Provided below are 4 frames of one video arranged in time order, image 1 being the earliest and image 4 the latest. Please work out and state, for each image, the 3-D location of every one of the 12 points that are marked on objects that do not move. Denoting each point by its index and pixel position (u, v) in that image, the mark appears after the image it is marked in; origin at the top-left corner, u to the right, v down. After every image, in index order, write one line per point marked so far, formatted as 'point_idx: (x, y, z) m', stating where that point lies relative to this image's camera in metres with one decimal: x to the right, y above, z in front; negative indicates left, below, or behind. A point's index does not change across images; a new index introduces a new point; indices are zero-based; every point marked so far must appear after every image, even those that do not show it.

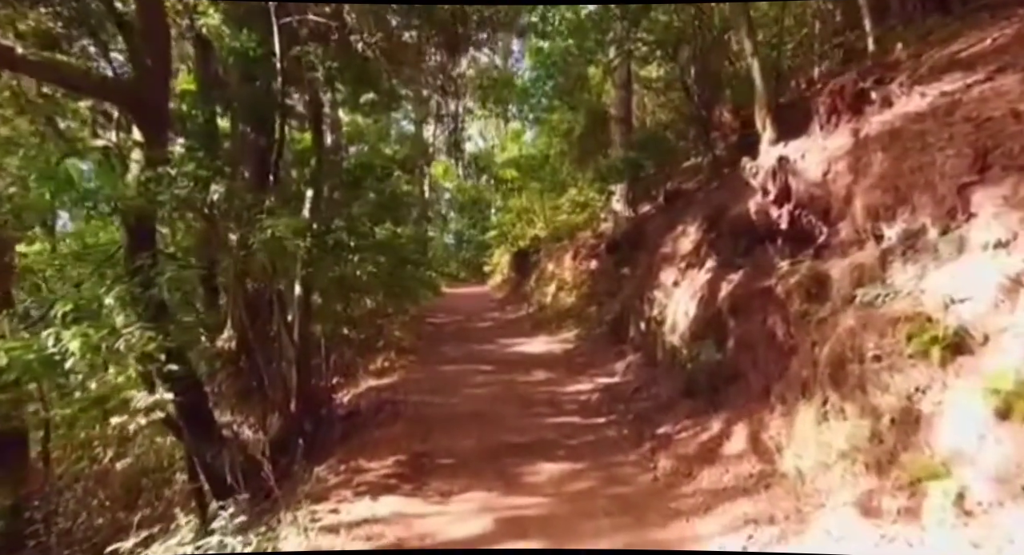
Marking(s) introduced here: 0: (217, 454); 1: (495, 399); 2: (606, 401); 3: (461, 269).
0: (-1.4, -0.9, +3.5) m
1: (-0.1, -0.6, +3.6) m
2: (+0.5, -0.6, +3.6) m
3: (-0.2, 0.0, +3.6) m
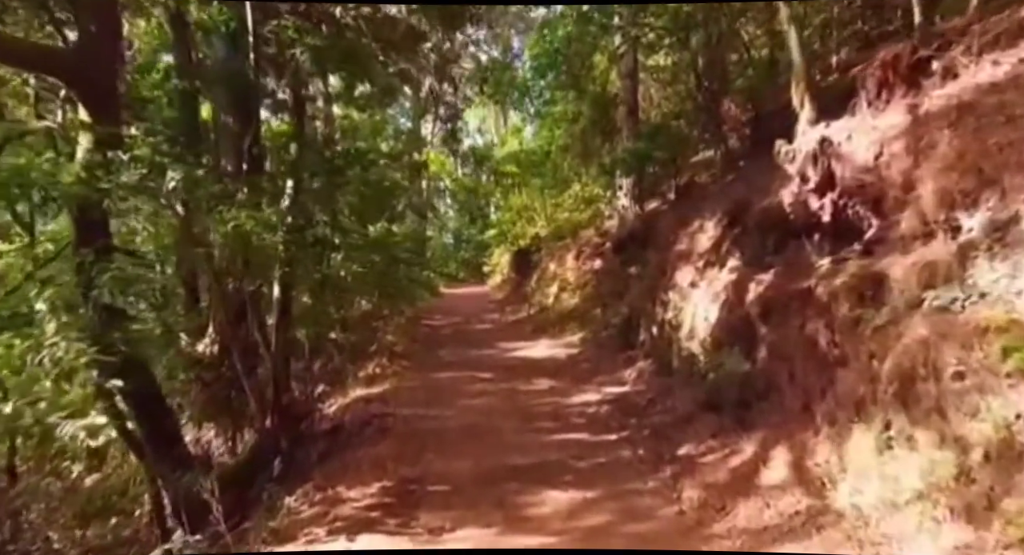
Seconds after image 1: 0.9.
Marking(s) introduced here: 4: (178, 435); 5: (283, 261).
0: (-1.4, -0.9, +3.1) m
1: (-0.1, -0.6, +3.3) m
2: (+0.5, -0.6, +3.3) m
3: (-0.2, 0.0, +3.3) m
4: (-1.5, -0.7, +3.1) m
5: (-1.0, +0.1, +3.2) m
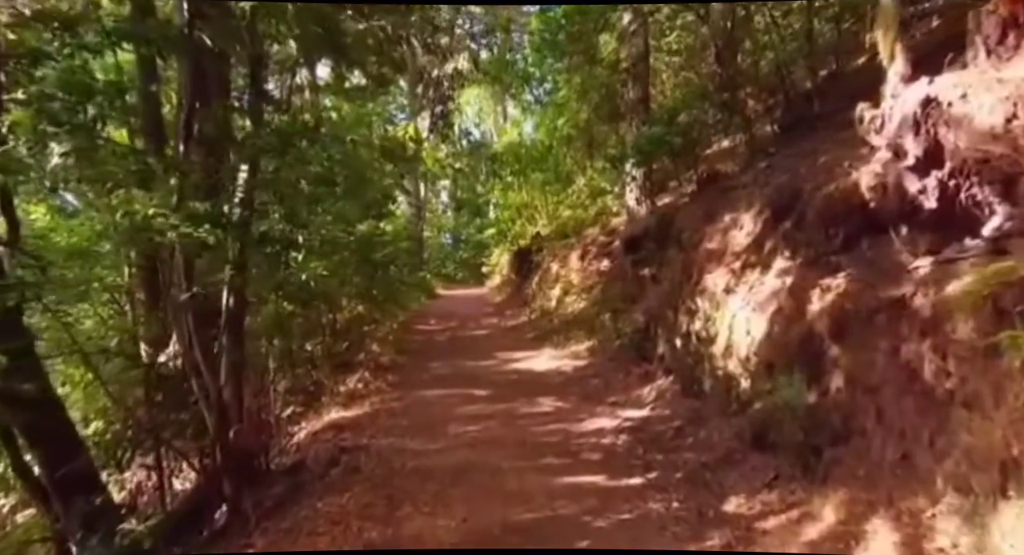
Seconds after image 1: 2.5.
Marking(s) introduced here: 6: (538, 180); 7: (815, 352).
0: (-1.4, -0.9, +2.5) m
1: (-0.1, -0.6, +2.7) m
2: (+0.5, -0.6, +2.7) m
3: (-0.2, 0.0, +2.7) m
4: (-1.5, -0.7, +2.5) m
5: (-1.0, +0.1, +2.6) m
6: (+0.1, +0.4, +2.7) m
7: (+1.1, -0.3, +2.6) m
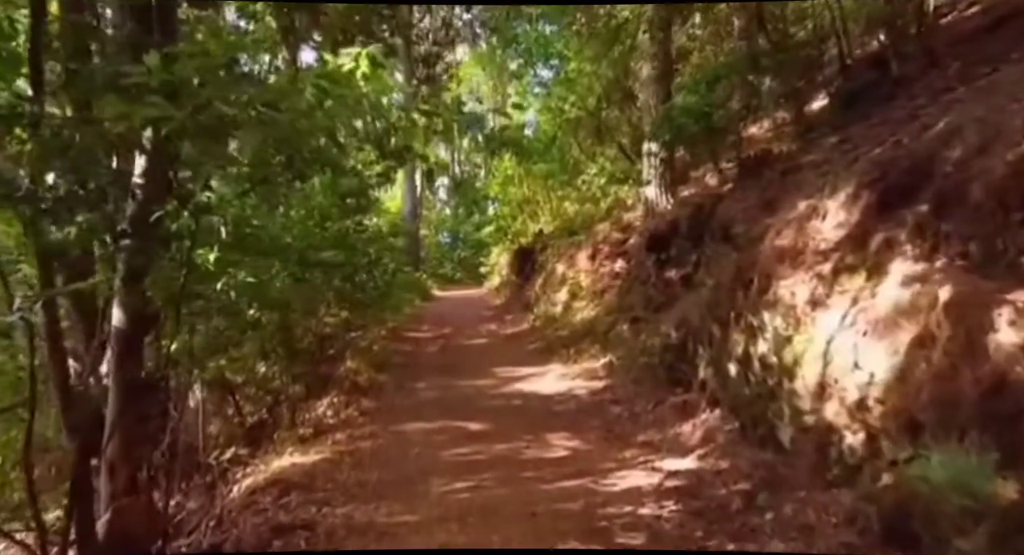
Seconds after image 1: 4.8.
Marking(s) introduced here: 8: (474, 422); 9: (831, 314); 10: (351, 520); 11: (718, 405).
0: (-1.4, -0.9, +1.7) m
1: (-0.1, -0.7, +1.9) m
2: (+0.5, -0.7, +1.9) m
3: (-0.2, 0.0, +1.9) m
4: (-1.4, -0.8, +1.7) m
5: (-1.0, 0.0, +1.8) m
6: (+0.1, +0.4, +1.9) m
7: (+1.1, -0.3, +1.8) m
8: (-0.1, -0.5, +1.9) m
9: (+0.9, -0.1, +1.9) m
10: (-0.4, -0.7, +1.8) m
11: (+0.6, -0.4, +1.9) m
